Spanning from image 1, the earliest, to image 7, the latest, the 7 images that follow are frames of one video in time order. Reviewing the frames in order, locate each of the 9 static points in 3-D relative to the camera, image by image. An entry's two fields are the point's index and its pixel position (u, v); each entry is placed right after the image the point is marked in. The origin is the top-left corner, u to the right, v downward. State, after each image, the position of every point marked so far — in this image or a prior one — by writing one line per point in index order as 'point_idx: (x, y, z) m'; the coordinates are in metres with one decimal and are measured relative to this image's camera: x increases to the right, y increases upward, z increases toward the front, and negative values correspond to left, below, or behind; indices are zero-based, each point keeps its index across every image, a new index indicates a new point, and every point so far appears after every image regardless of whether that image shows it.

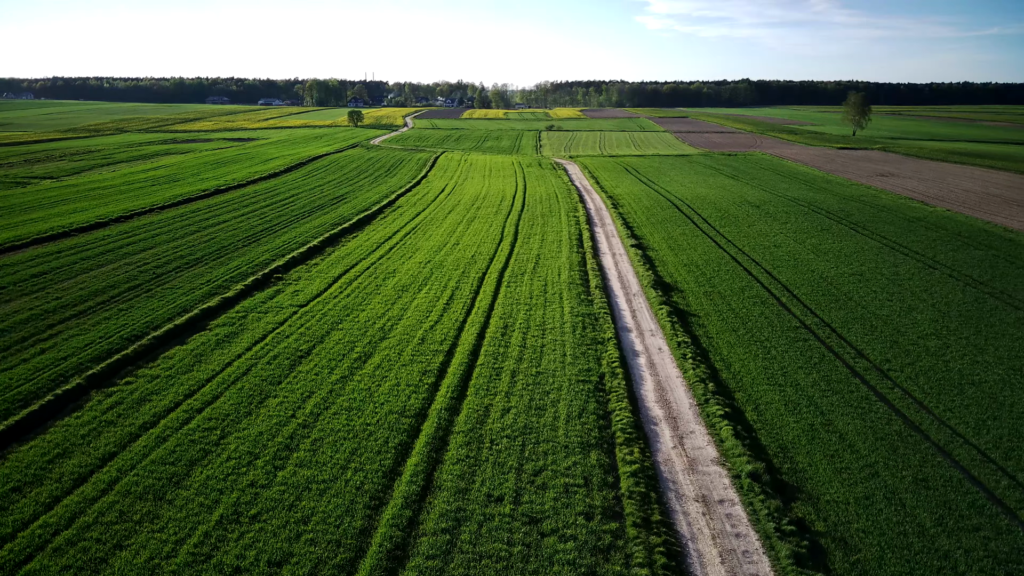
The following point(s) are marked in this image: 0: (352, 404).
0: (-3.5, -2.5, +14.0) m
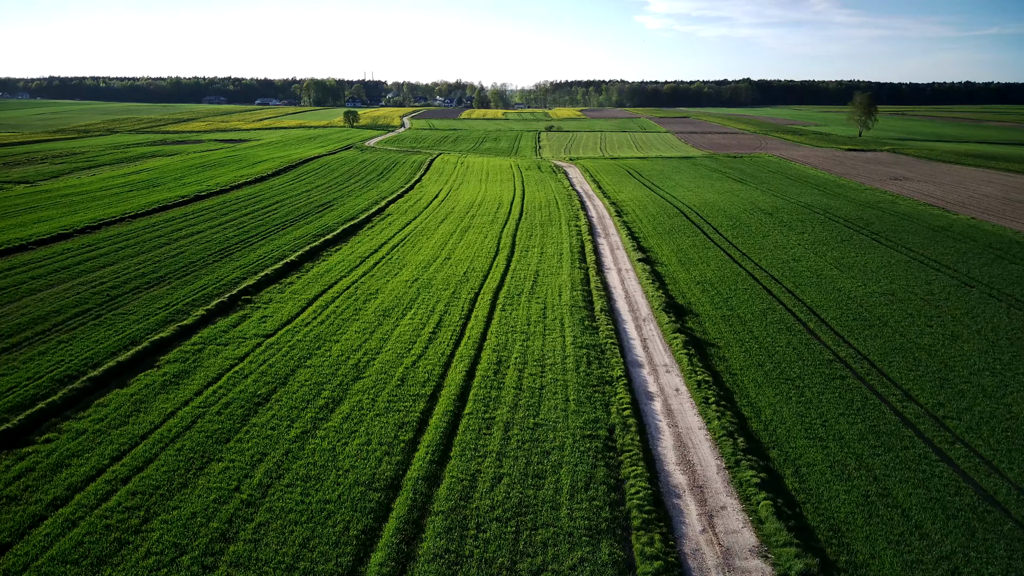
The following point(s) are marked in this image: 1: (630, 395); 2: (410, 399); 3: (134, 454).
0: (-3.6, -3.3, +11.6) m
1: (+2.7, -2.5, +15.0) m
2: (-2.3, -2.5, +14.2) m
3: (-7.1, -3.1, +12.1) m
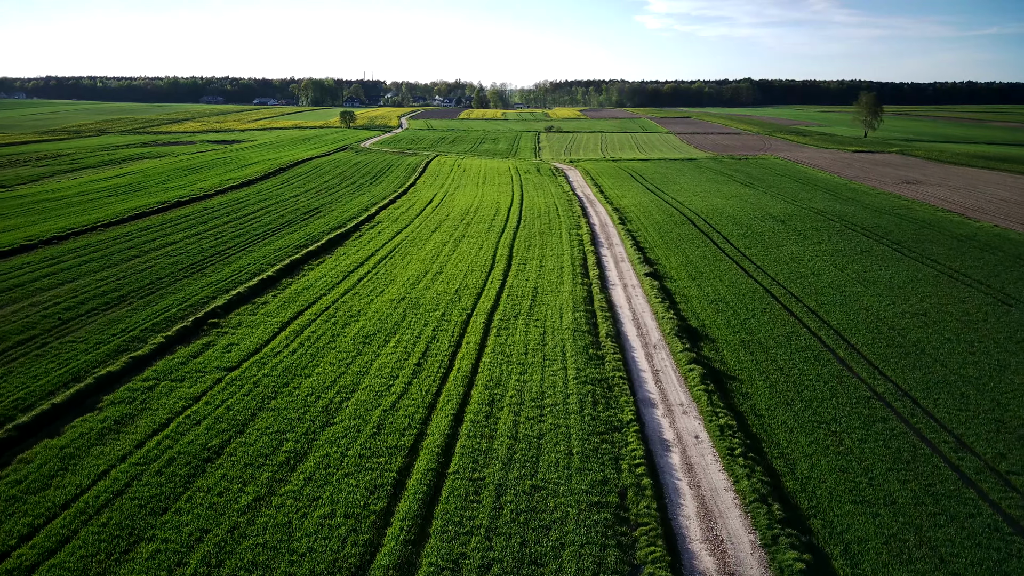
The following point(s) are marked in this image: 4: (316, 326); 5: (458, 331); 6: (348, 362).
0: (-3.7, -3.9, +9.5) m
1: (+2.6, -3.2, +13.0) m
2: (-2.4, -3.1, +12.2) m
3: (-7.2, -3.8, +10.0) m
4: (-5.7, -1.1, +18.8) m
5: (-1.5, -1.2, +18.5) m
6: (-4.2, -1.9, +16.3) m
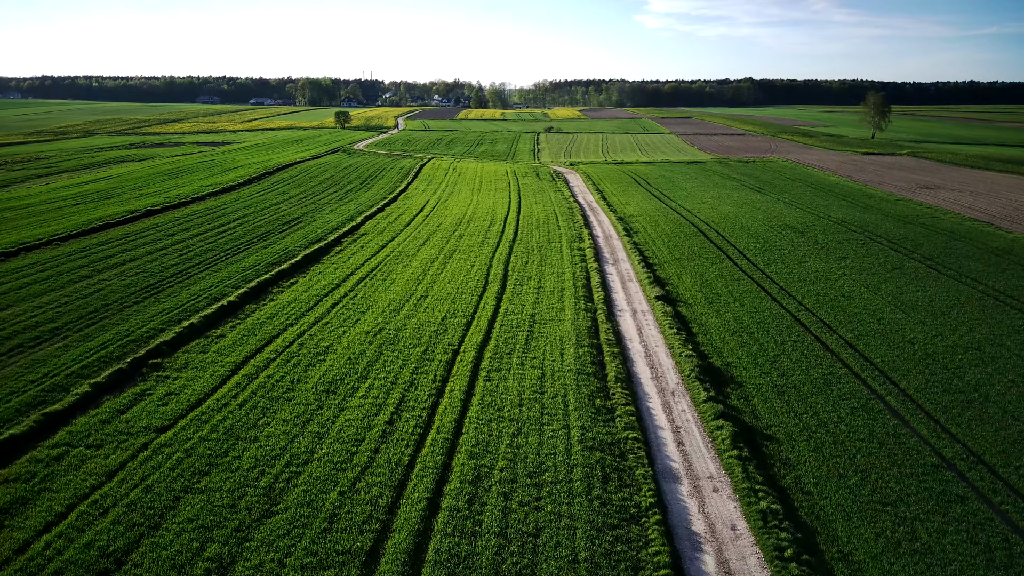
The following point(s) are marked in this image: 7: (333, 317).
0: (-3.9, -4.8, +6.8) m
1: (+2.4, -4.0, +10.2) m
2: (-2.6, -4.0, +9.4) m
3: (-7.4, -4.7, +7.3) m
4: (-5.9, -2.0, +16.1) m
5: (-1.7, -2.1, +15.7) m
6: (-4.3, -2.7, +13.6) m
7: (-5.4, -0.9, +19.6) m
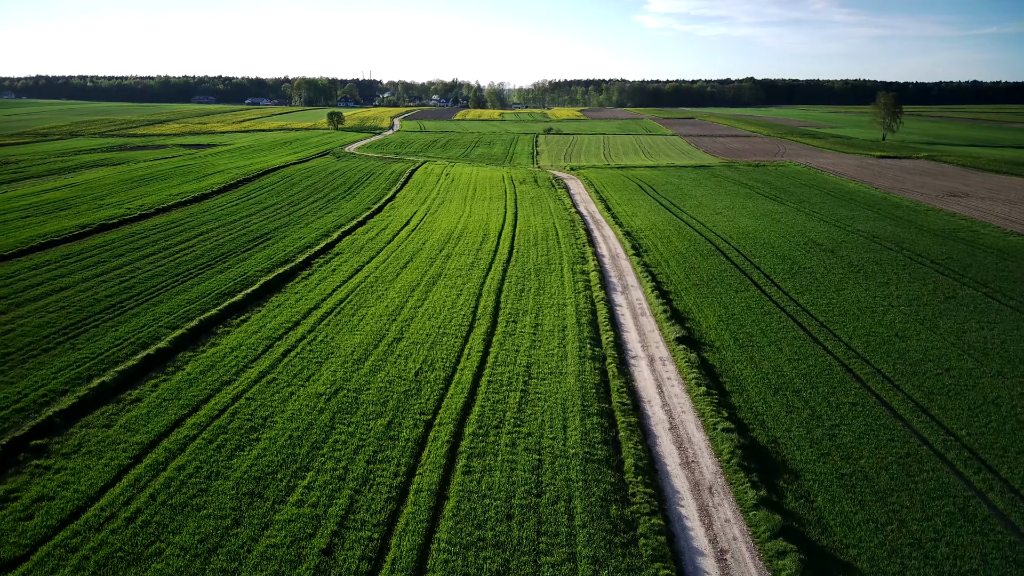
0: (-4.1, -6.0, +3.1) m
1: (+2.2, -5.2, +6.5) m
2: (-2.8, -5.2, +5.8) m
3: (-7.6, -5.8, +3.6) m
4: (-6.2, -3.1, +12.4) m
5: (-2.0, -3.3, +12.1) m
6: (-4.6, -3.9, +9.9) m
7: (-5.7, -2.1, +16.0) m
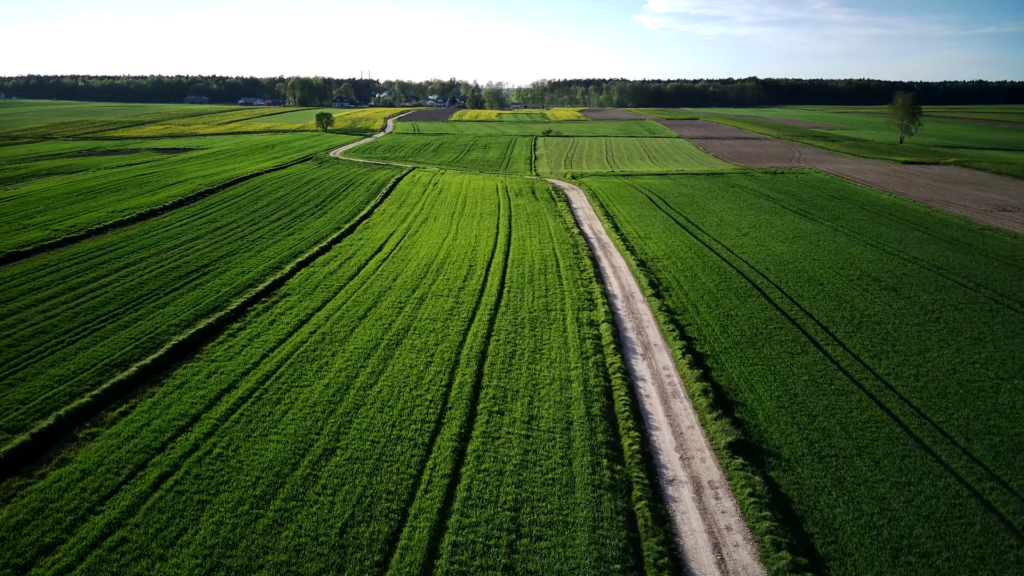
0: (-4.5, -7.7, -2.4) m
1: (+1.9, -6.9, +1.1) m
2: (-3.1, -6.9, +0.3) m
3: (-8.0, -7.6, -1.9) m
4: (-6.5, -4.9, +6.9) m
5: (-2.3, -5.0, +6.6) m
6: (-4.9, -5.7, +4.4) m
7: (-6.0, -3.8, +10.5) m
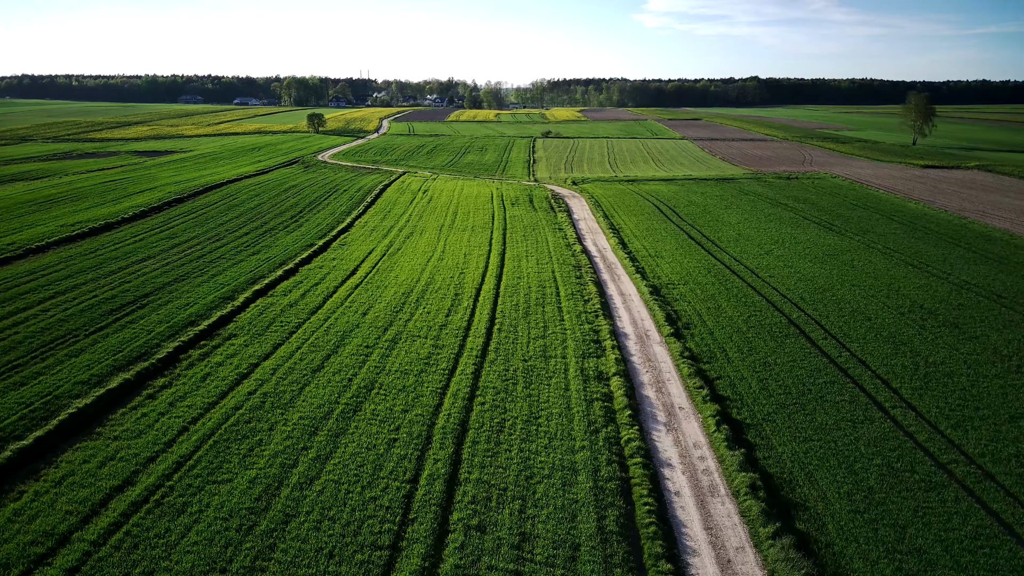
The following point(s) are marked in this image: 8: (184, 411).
0: (-4.7, -8.9, -6.1) m
1: (+1.6, -8.1, -2.7) m
2: (-3.4, -8.1, -3.5) m
3: (-8.2, -8.8, -5.6) m
4: (-6.7, -6.1, +3.2) m
5: (-2.5, -6.2, +2.9) m
6: (-5.2, -6.8, +0.7) m
7: (-6.3, -5.0, +6.7) m
8: (-7.2, -2.7, +14.3) m
